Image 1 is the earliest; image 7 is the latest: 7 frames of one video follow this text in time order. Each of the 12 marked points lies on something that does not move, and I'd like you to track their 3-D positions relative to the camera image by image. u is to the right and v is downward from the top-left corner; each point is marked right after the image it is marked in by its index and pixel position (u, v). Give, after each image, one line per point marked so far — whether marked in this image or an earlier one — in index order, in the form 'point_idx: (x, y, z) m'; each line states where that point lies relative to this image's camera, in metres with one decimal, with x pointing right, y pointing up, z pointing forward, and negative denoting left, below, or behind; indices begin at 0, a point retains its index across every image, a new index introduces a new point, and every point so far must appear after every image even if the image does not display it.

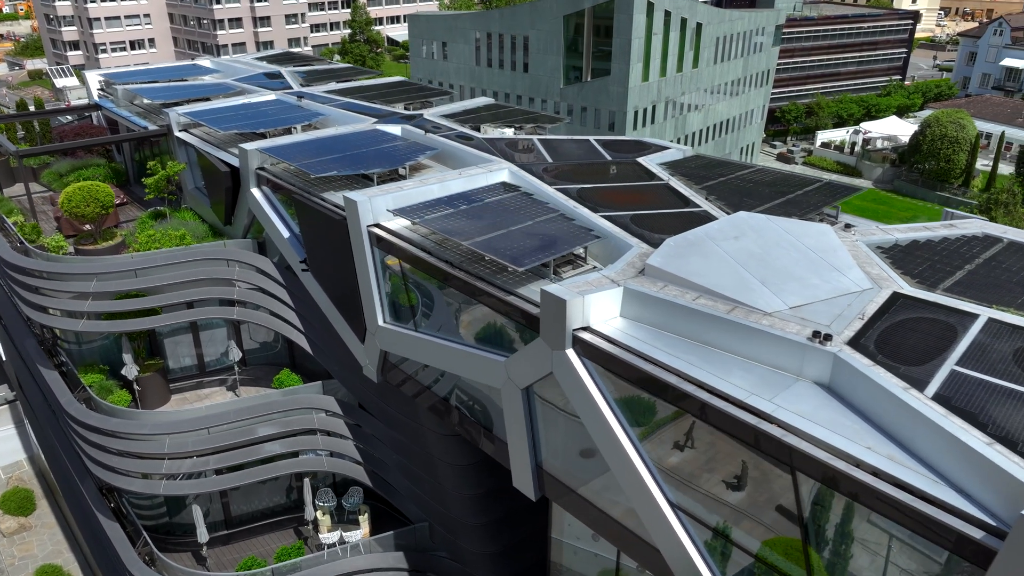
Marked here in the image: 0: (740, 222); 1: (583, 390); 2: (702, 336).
0: (+5.1, +1.4, +15.5) m
1: (+1.3, -1.9, +13.5) m
2: (+3.5, -0.9, +12.9) m
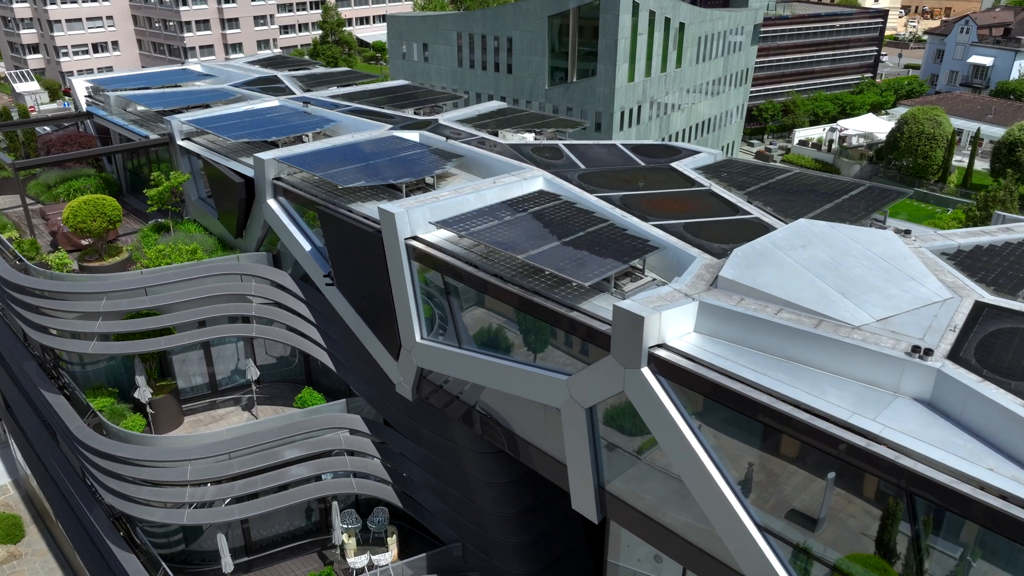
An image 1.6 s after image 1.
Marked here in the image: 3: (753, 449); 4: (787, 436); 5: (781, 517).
0: (+6.3, +1.2, +15.0) m
1: (+2.7, -2.2, +13.0) m
2: (+4.8, -1.1, +12.4) m
3: (+3.7, -2.7, +12.6) m
4: (+4.5, -2.4, +11.5) m
5: (+4.6, -4.0, +12.3) m
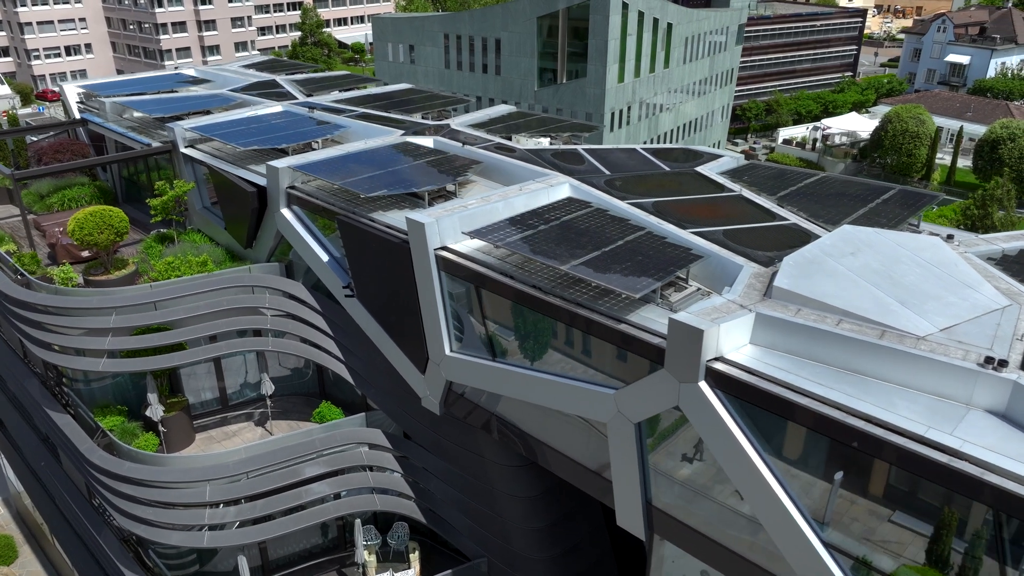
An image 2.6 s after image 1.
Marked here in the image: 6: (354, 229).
0: (+7.1, +1.1, +14.8) m
1: (+3.7, -2.4, +12.6) m
2: (+5.8, -1.3, +12.1) m
3: (+4.7, -2.9, +12.2) m
4: (+5.5, -2.6, +11.2) m
5: (+5.7, -4.1, +12.0) m
6: (-4.3, +1.6, +19.1) m
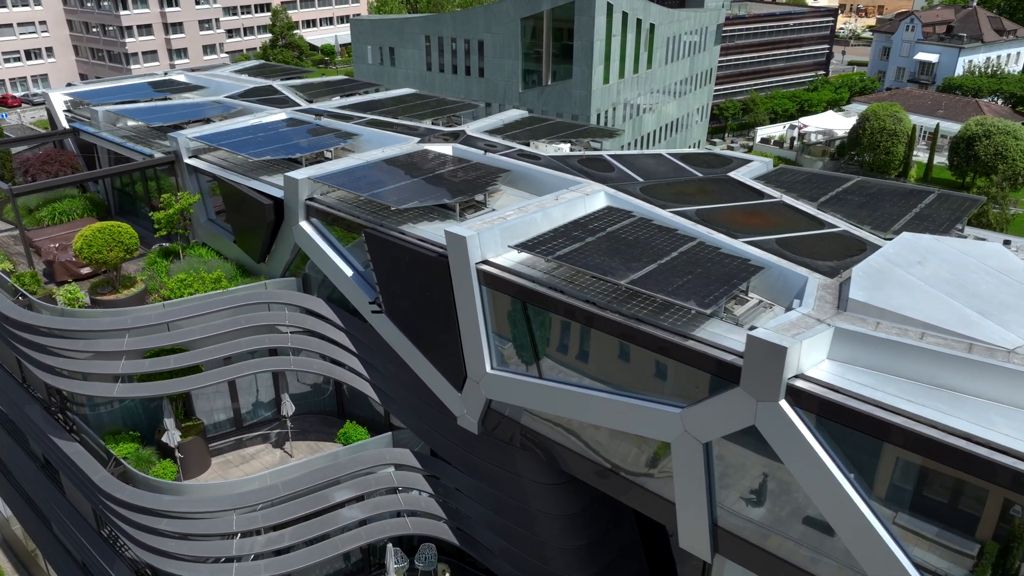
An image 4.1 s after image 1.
0: (+8.2, +0.9, +14.5) m
1: (+4.9, -2.7, +12.1) m
2: (+7.1, -1.5, +11.7) m
3: (+6.0, -3.1, +11.8) m
4: (+6.8, -2.8, +10.8) m
5: (+7.0, -4.4, +11.6) m
6: (-3.4, +1.2, +18.3) m
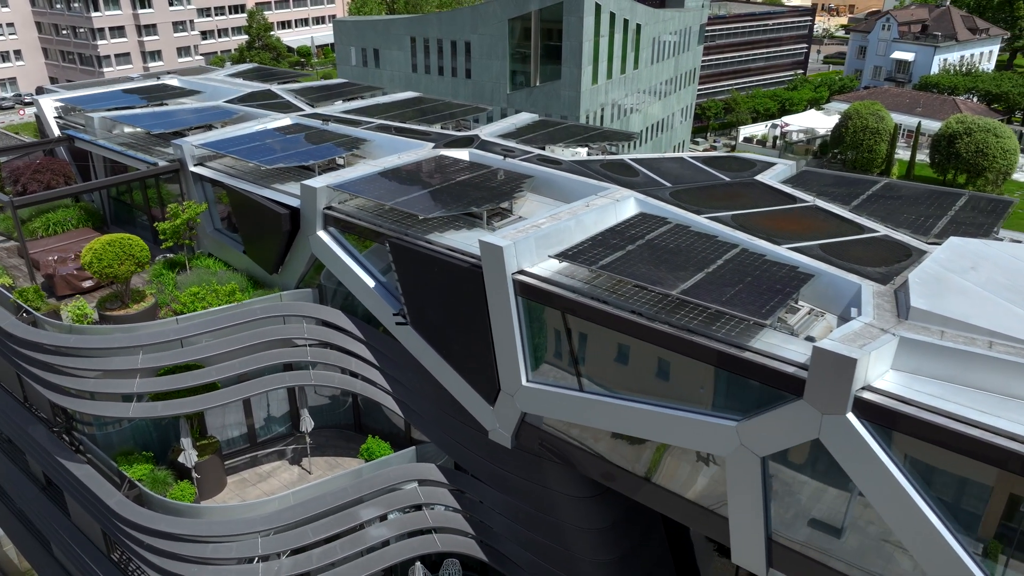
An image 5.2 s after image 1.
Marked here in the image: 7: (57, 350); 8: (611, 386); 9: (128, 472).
0: (+9.1, +0.8, +14.3) m
1: (+6.0, -2.8, +11.8) m
2: (+8.1, -1.6, +11.5) m
3: (+7.0, -3.3, +11.6) m
4: (+7.9, -3.0, +10.6) m
5: (+8.1, -4.5, +11.4) m
6: (-2.6, +0.9, +17.8) m
7: (-12.5, -1.7, +19.4) m
8: (+2.1, -2.1, +15.2) m
9: (-10.6, -5.0, +19.3) m
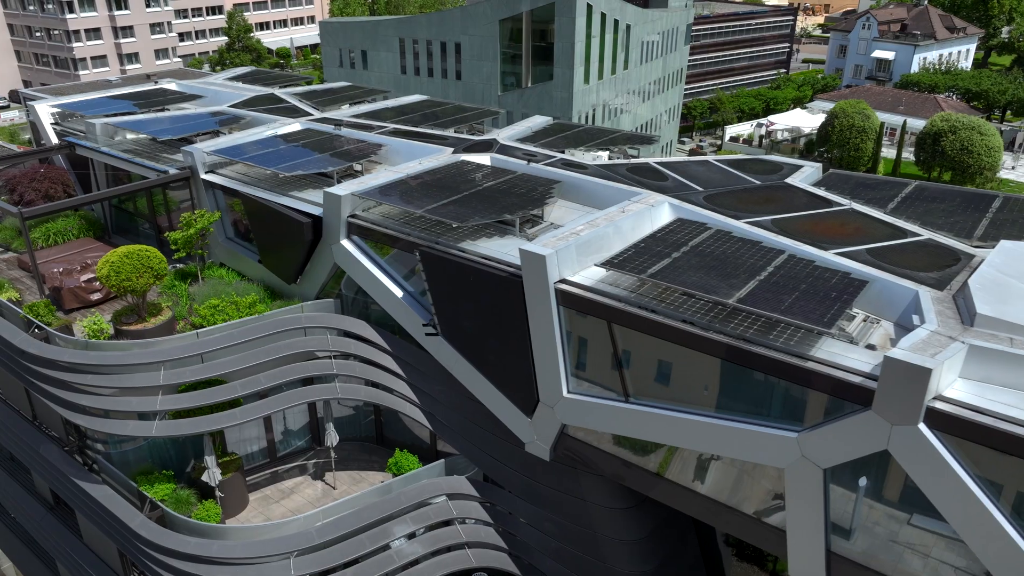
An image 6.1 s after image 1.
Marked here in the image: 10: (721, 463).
0: (+10.1, +0.7, +14.1) m
1: (+7.1, -3.0, +11.6) m
2: (+9.2, -1.7, +11.3) m
3: (+8.1, -3.4, +11.4) m
4: (+9.0, -3.1, +10.4) m
5: (+9.2, -4.6, +11.2) m
6: (-1.7, +0.7, +17.3) m
7: (-11.6, -2.1, +18.7) m
8: (+3.1, -2.3, +14.9) m
9: (-9.6, -5.4, +18.7) m
10: (+4.2, -3.6, +14.7) m
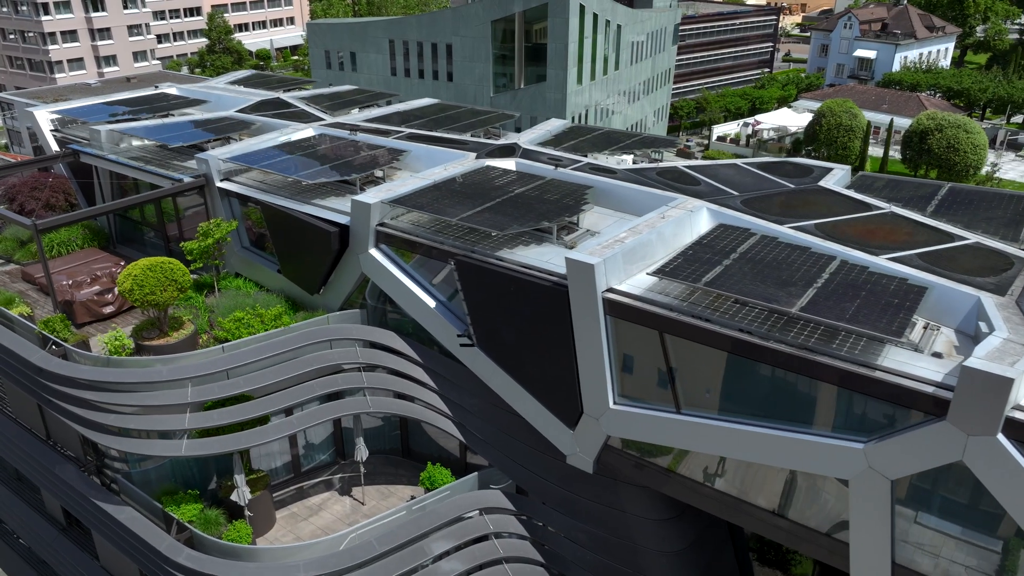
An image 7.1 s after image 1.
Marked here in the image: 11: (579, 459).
0: (+11.1, +0.6, +14.0) m
1: (+8.2, -3.1, +11.4) m
2: (+10.3, -1.8, +11.1) m
3: (+9.3, -3.5, +11.2) m
4: (+10.2, -3.1, +10.3) m
5: (+10.4, -4.7, +11.1) m
6: (-0.7, +0.4, +16.9) m
7: (-10.7, -2.5, +18.0) m
8: (+4.2, -2.5, +14.6) m
9: (-8.6, -5.7, +18.0) m
10: (+5.3, -3.8, +14.4) m
11: (+1.6, -4.2, +17.3) m
